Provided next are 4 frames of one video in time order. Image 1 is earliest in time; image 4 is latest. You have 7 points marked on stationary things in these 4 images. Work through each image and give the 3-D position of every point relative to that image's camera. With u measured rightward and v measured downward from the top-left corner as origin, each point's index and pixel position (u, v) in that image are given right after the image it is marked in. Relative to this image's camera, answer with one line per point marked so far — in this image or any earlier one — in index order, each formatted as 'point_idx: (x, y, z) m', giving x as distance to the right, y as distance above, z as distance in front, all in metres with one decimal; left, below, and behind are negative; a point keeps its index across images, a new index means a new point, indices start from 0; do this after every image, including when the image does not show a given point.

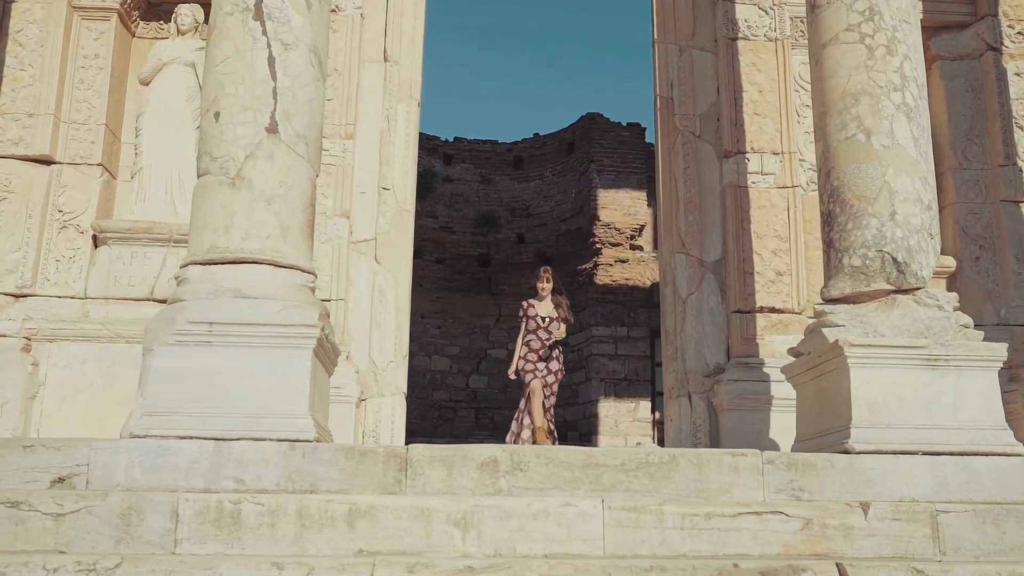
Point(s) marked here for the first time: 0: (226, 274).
0: (-1.4, +0.1, +5.2) m
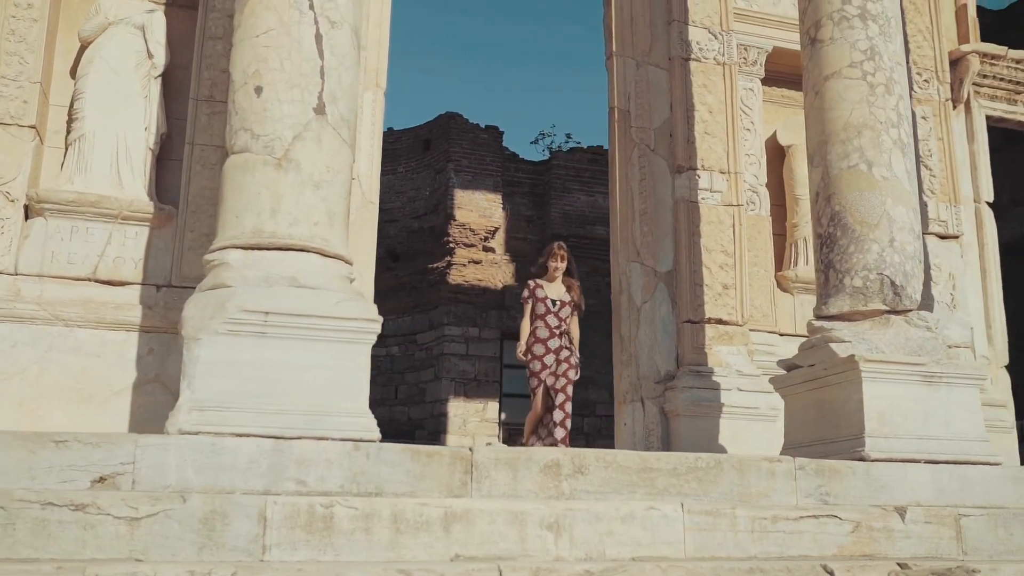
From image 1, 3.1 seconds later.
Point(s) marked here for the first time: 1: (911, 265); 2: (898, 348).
0: (-1.1, +0.1, +4.9) m
1: (+2.3, +0.1, +6.0) m
2: (+2.2, -0.3, +5.8) m
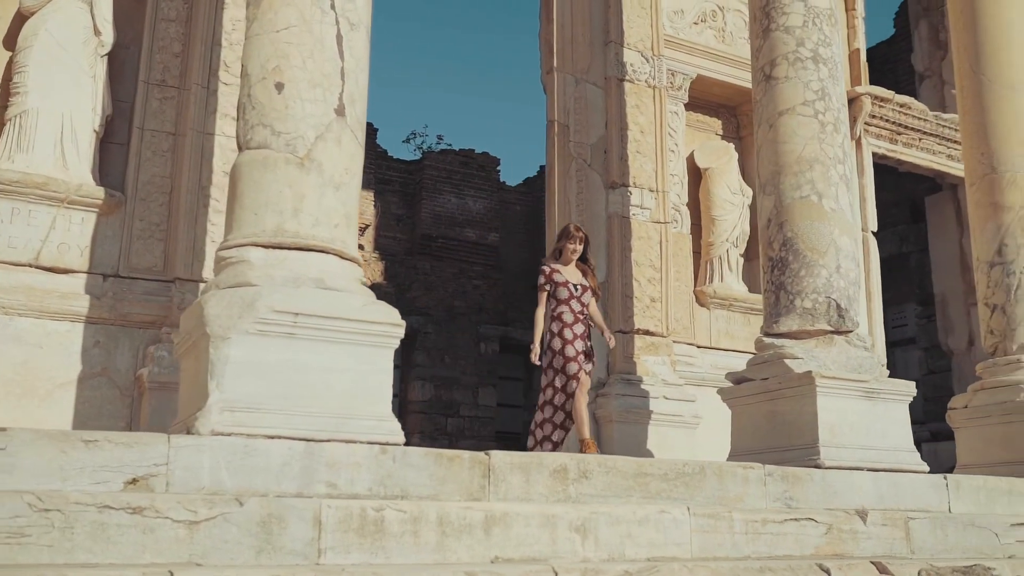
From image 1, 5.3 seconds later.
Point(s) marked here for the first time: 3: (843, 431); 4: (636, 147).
0: (-1.0, +0.1, +4.8) m
1: (+2.2, 0.0, +6.5) m
2: (+2.0, -0.5, +6.3) m
3: (+2.0, -0.9, +6.2) m
4: (+1.0, +1.2, +8.6) m
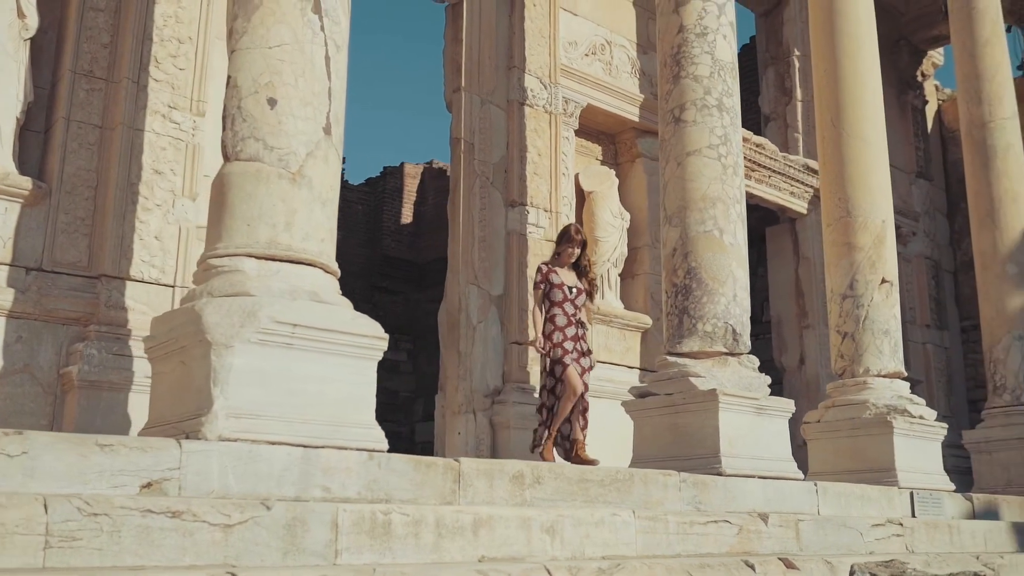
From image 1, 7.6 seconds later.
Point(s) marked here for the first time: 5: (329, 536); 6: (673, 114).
0: (-1.1, +0.1, +5.0) m
1: (+1.7, -0.2, +7.3) m
2: (+1.5, -0.7, +7.1) m
3: (+1.5, -1.0, +6.9) m
4: (+0.2, +1.1, +9.1) m
5: (-0.8, -1.0, +4.3) m
6: (+1.2, +1.3, +7.6) m
